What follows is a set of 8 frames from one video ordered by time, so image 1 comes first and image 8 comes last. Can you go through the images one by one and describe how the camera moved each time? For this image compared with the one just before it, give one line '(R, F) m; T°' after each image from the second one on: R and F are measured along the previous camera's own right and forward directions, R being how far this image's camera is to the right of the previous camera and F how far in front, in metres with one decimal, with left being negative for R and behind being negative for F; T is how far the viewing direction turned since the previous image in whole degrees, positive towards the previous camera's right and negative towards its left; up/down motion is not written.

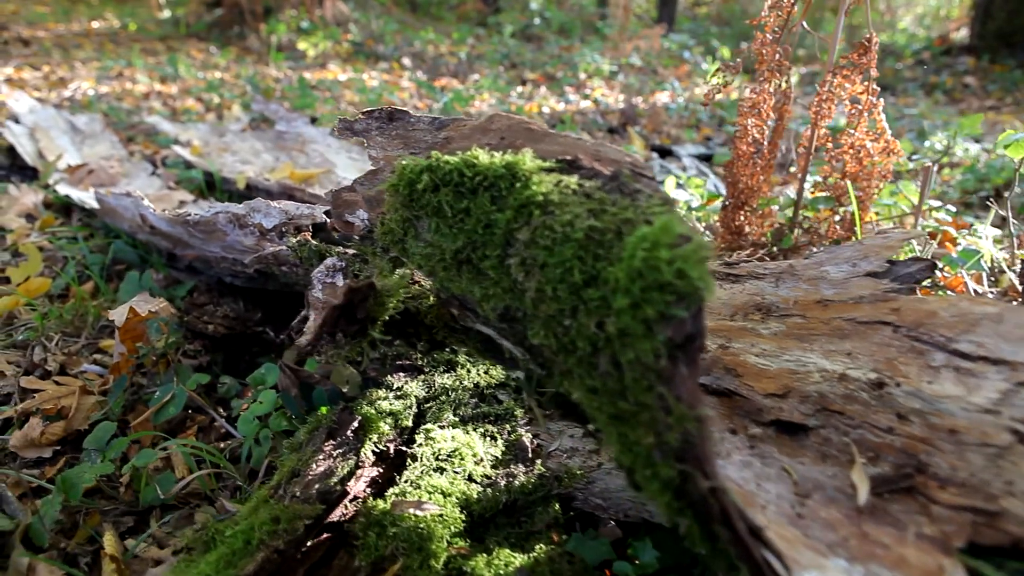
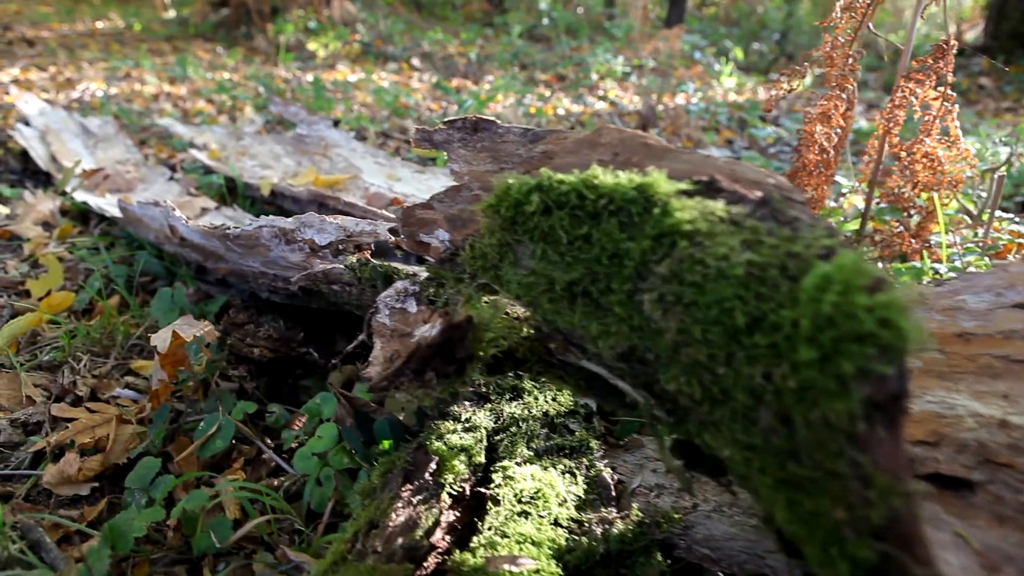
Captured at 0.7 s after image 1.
(-0.4, +0.1) m; 0°
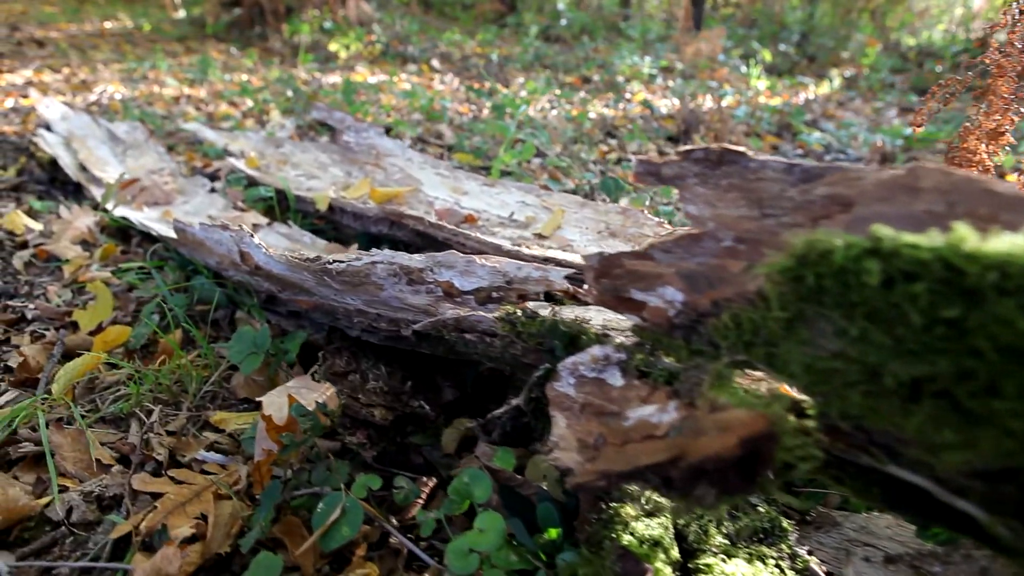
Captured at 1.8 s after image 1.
(-0.8, +0.3) m; 0°
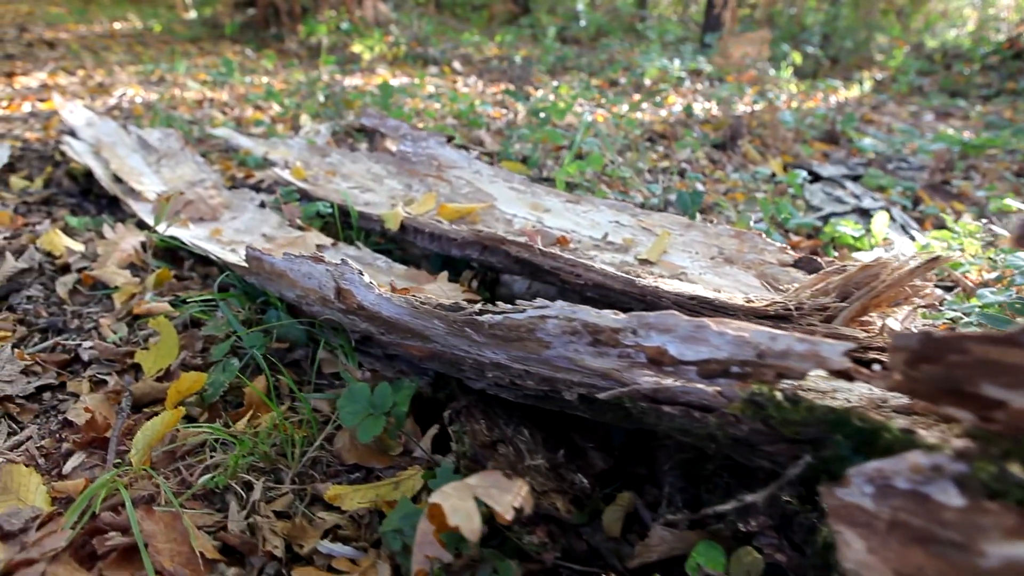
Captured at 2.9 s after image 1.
(-0.9, +0.3) m; 0°
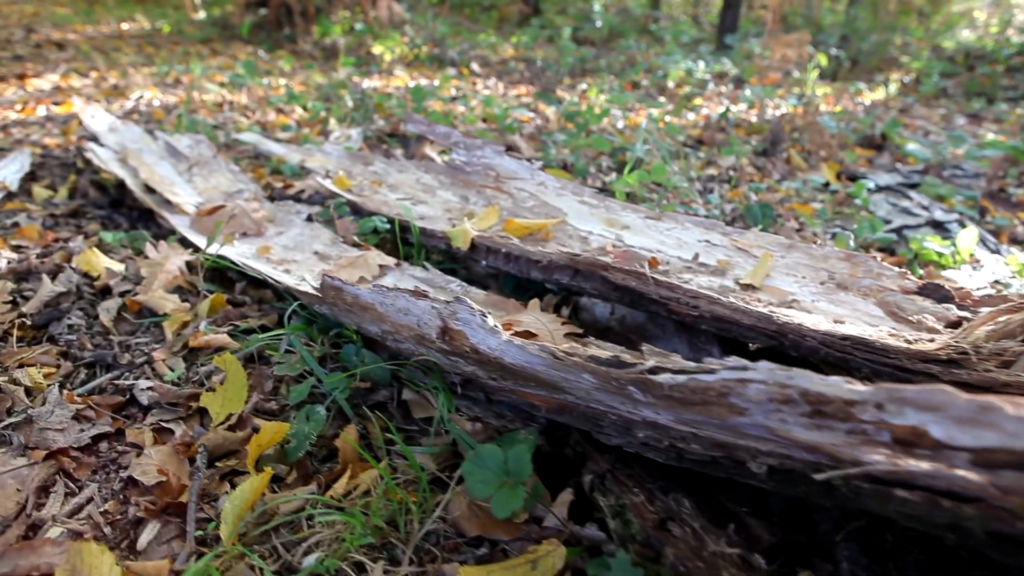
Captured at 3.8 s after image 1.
(-0.7, +0.2) m; 0°
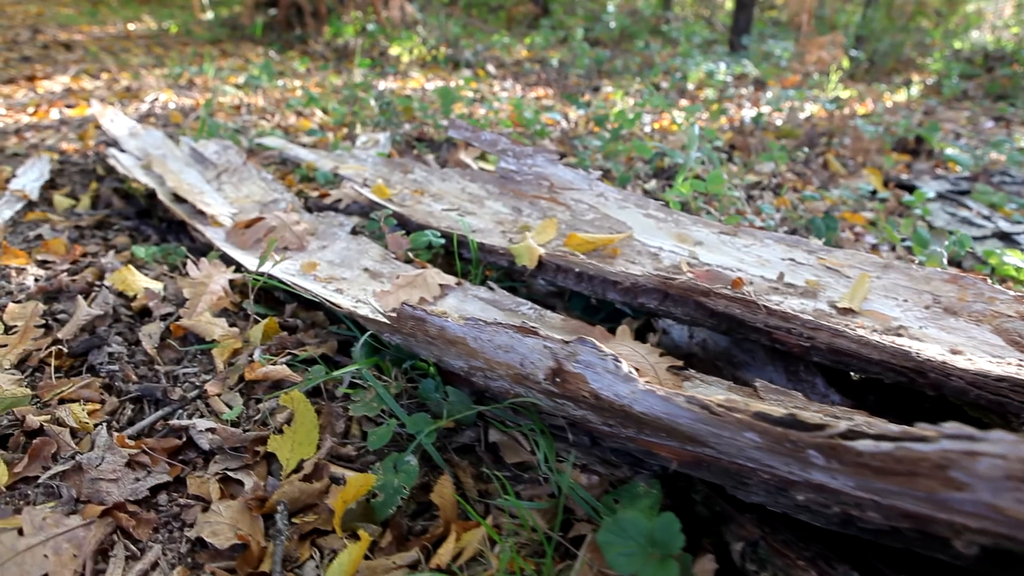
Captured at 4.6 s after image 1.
(-0.6, +0.2) m; 0°
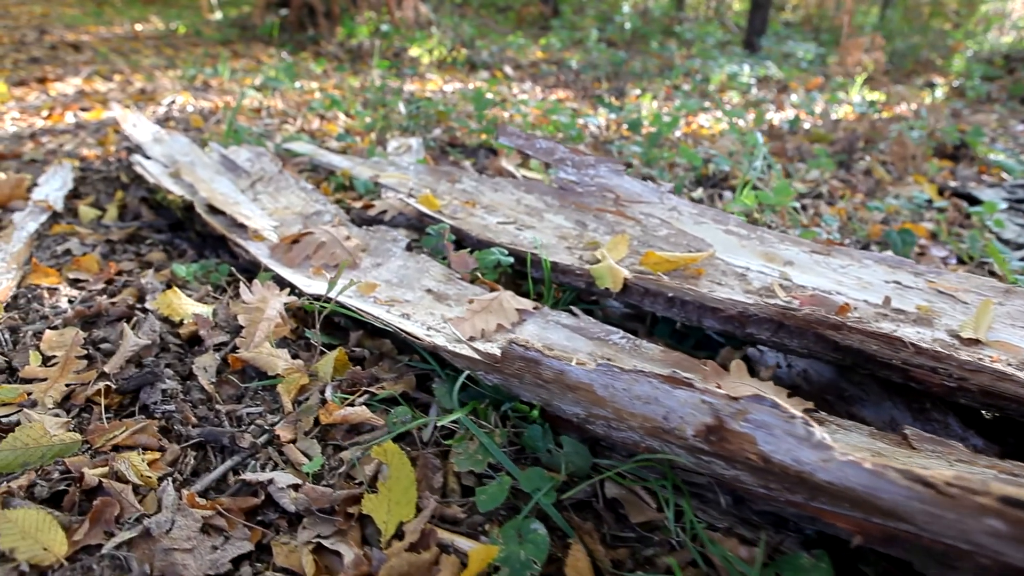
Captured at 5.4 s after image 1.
(-0.6, +0.2) m; 0°
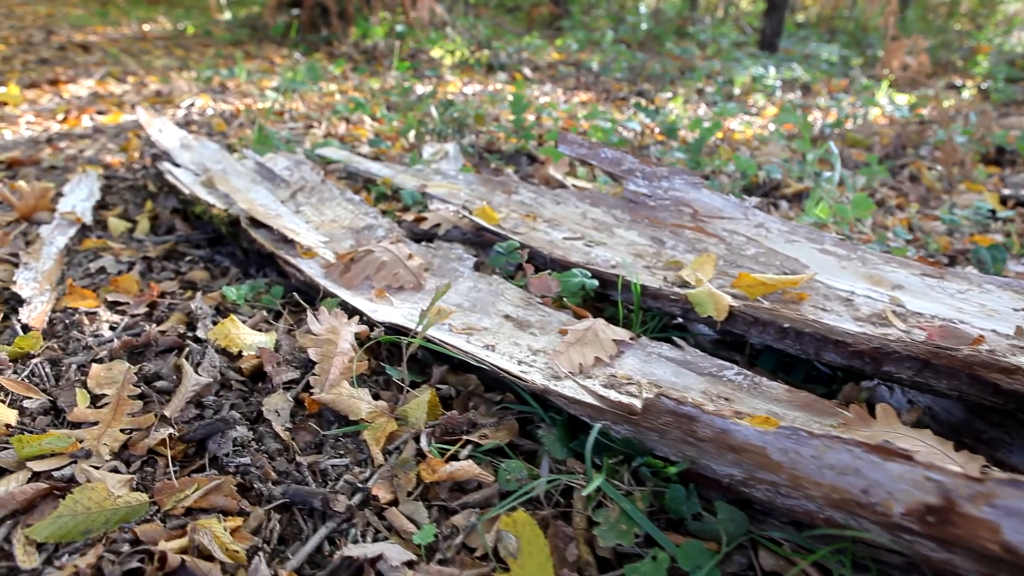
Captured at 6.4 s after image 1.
(-0.7, +0.2) m; 0°
